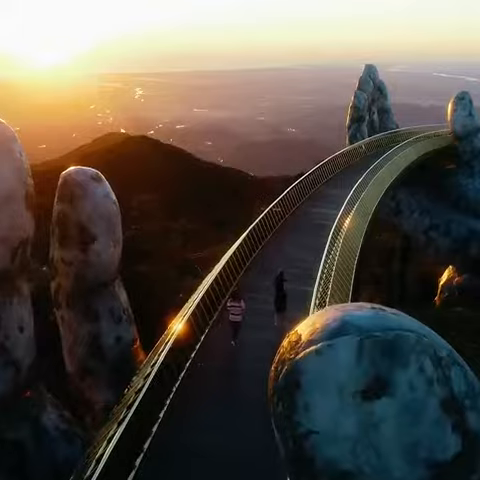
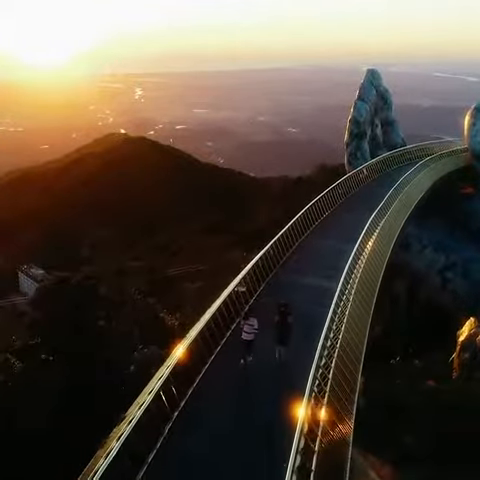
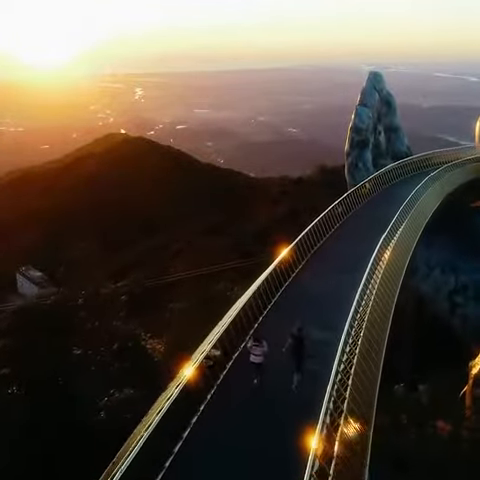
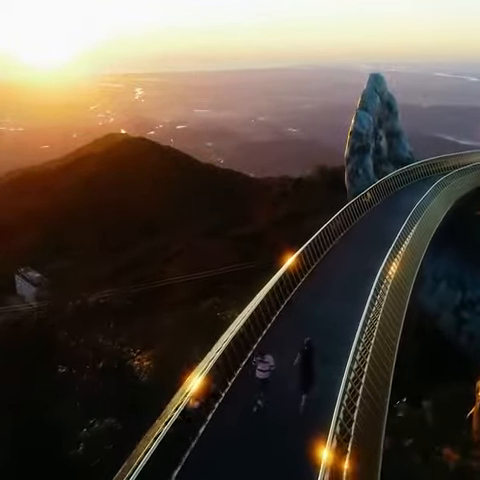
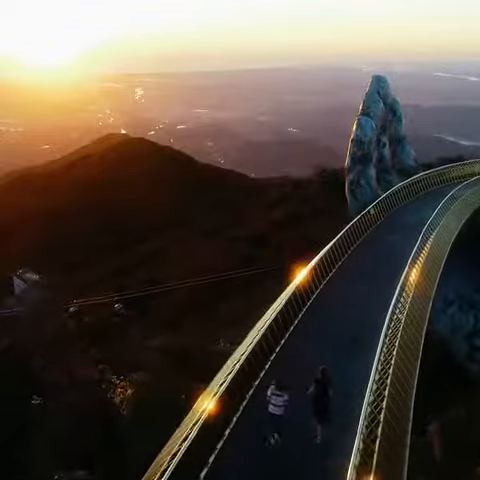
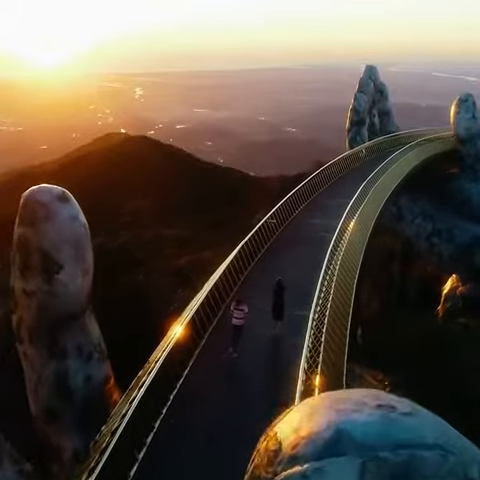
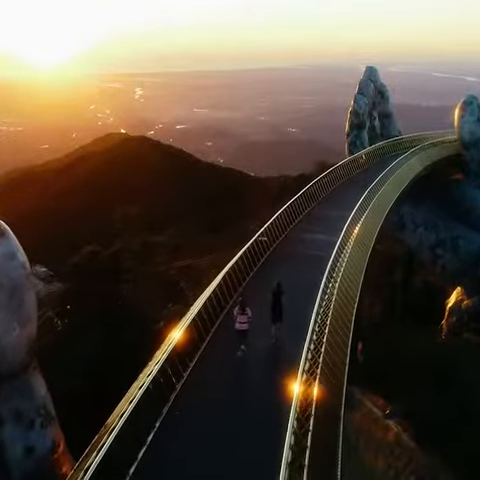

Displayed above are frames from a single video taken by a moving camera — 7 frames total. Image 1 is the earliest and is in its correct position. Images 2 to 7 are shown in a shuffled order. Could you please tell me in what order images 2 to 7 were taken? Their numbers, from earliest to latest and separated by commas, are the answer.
6, 7, 2, 3, 4, 5
